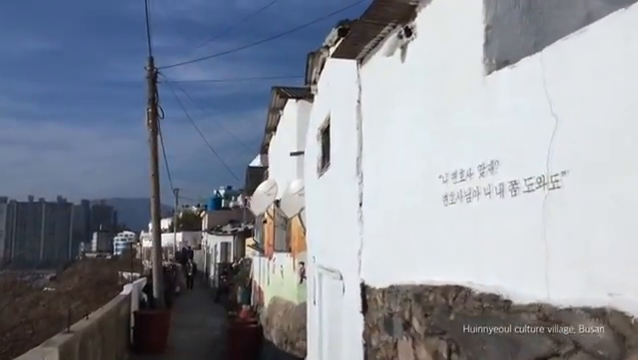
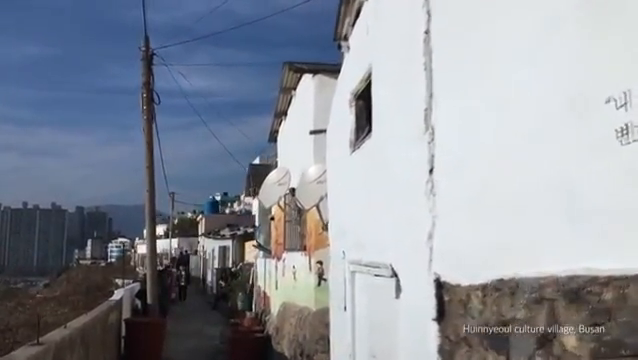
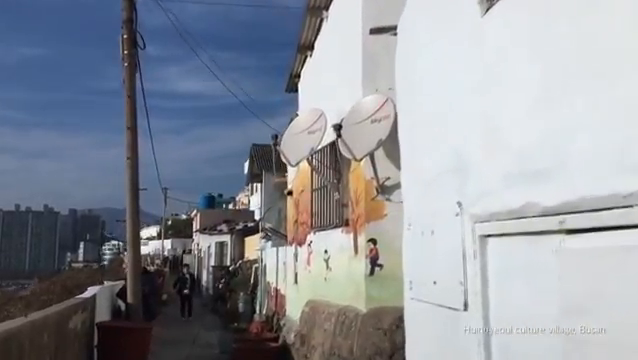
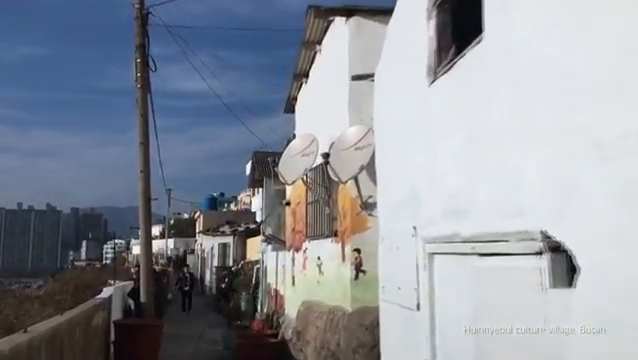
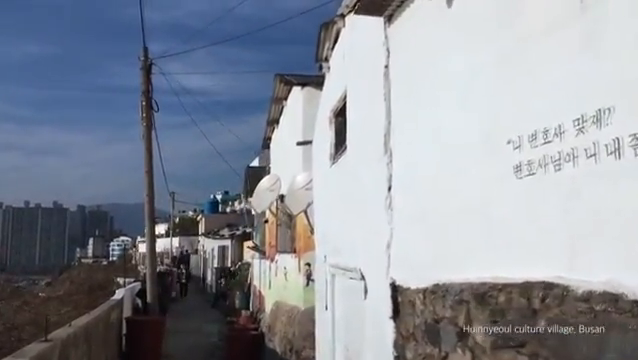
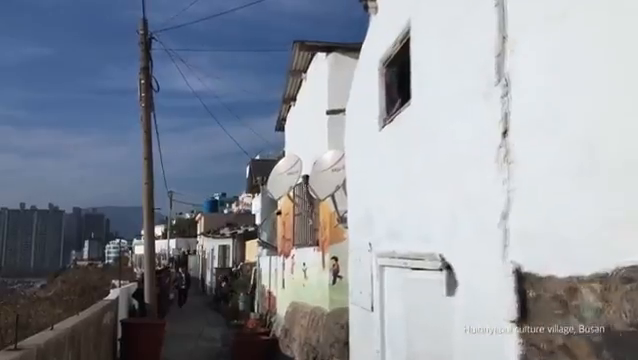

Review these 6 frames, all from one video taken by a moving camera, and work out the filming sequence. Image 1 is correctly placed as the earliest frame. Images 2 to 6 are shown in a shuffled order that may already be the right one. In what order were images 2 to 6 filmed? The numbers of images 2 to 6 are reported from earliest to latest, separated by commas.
5, 2, 6, 4, 3
